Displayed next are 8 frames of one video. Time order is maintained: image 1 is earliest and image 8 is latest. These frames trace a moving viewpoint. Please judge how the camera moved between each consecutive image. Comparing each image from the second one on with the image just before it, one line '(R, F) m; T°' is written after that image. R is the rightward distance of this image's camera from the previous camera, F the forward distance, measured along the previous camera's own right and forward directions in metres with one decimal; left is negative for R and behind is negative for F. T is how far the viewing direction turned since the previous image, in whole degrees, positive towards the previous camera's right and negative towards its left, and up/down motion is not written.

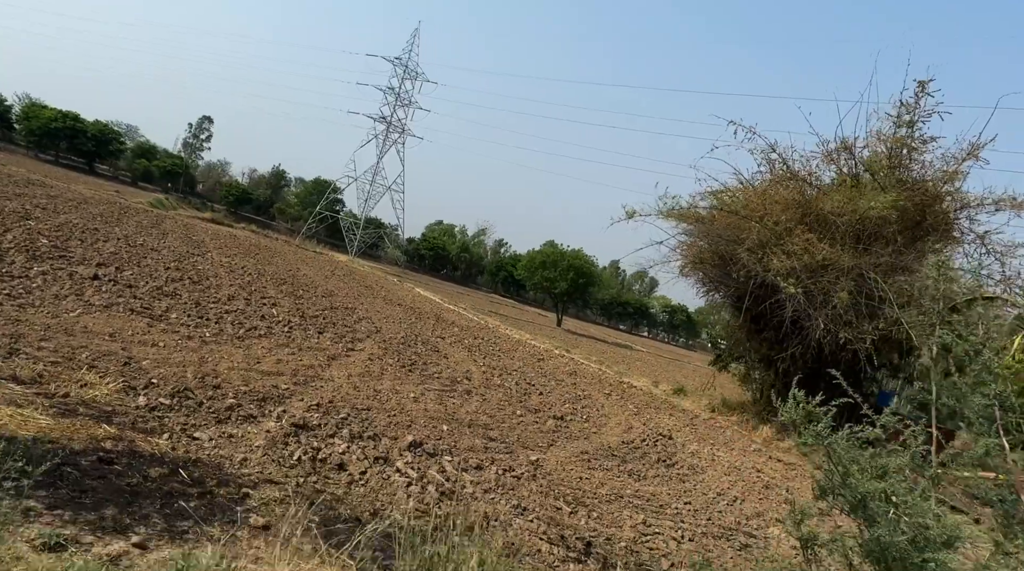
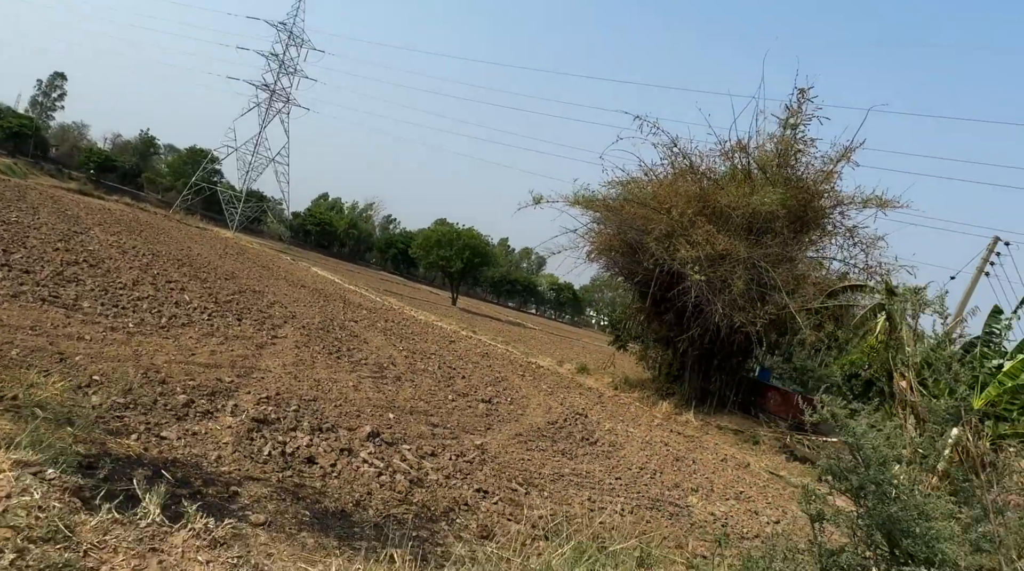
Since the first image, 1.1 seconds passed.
(-0.5, -0.3) m; +8°
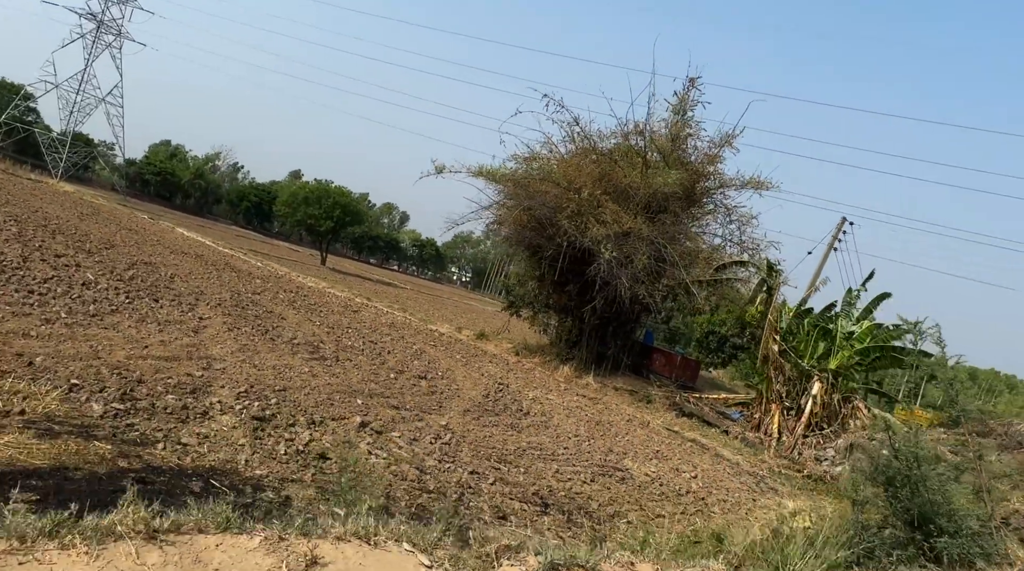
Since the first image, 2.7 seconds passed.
(-1.1, -0.3) m; +11°
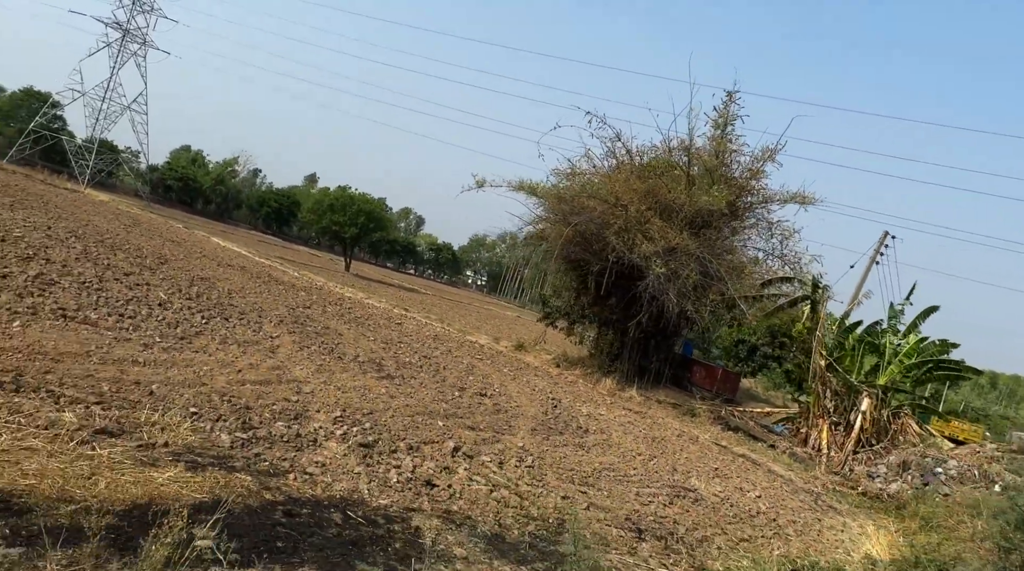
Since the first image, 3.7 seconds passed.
(-0.6, -0.3) m; -1°
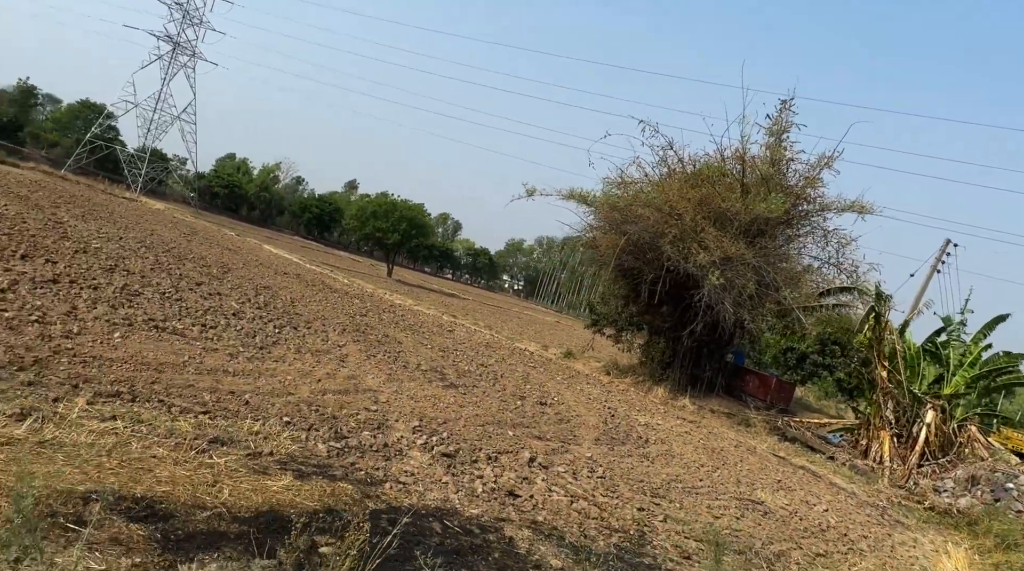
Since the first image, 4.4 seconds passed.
(-0.3, -0.2) m; -3°
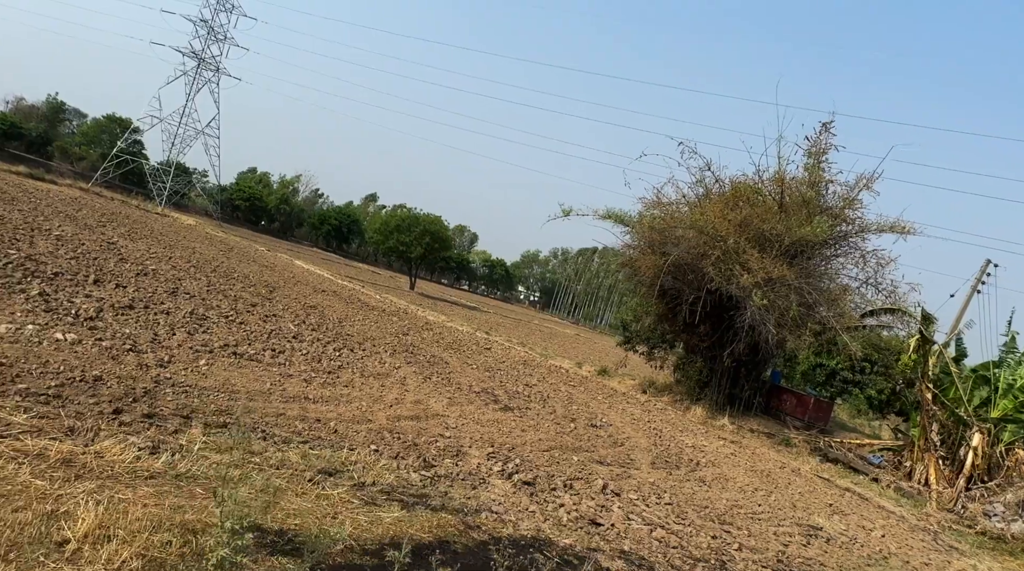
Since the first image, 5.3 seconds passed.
(-0.5, -0.2) m; -1°
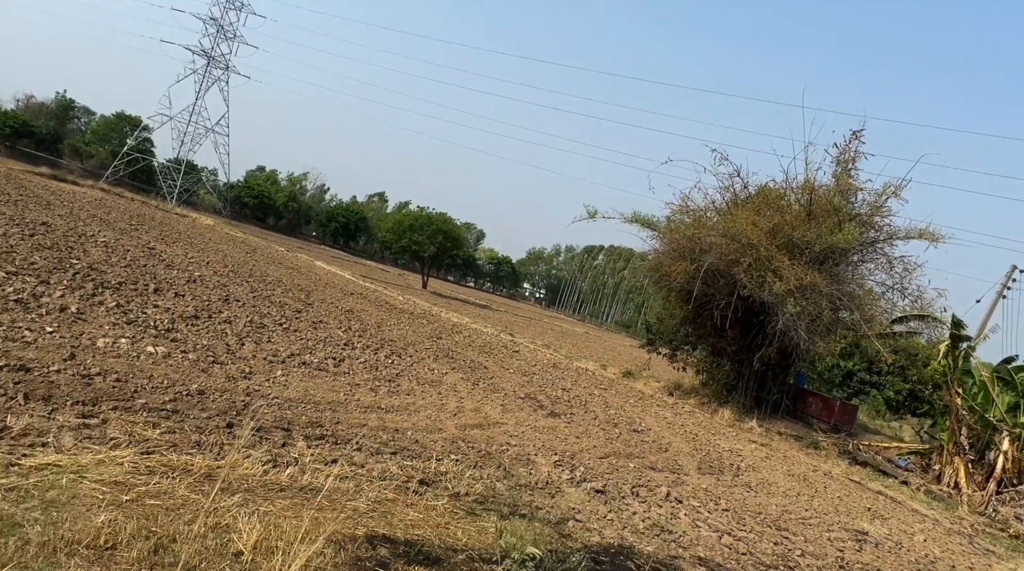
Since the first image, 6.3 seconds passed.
(-0.6, -0.3) m; 0°
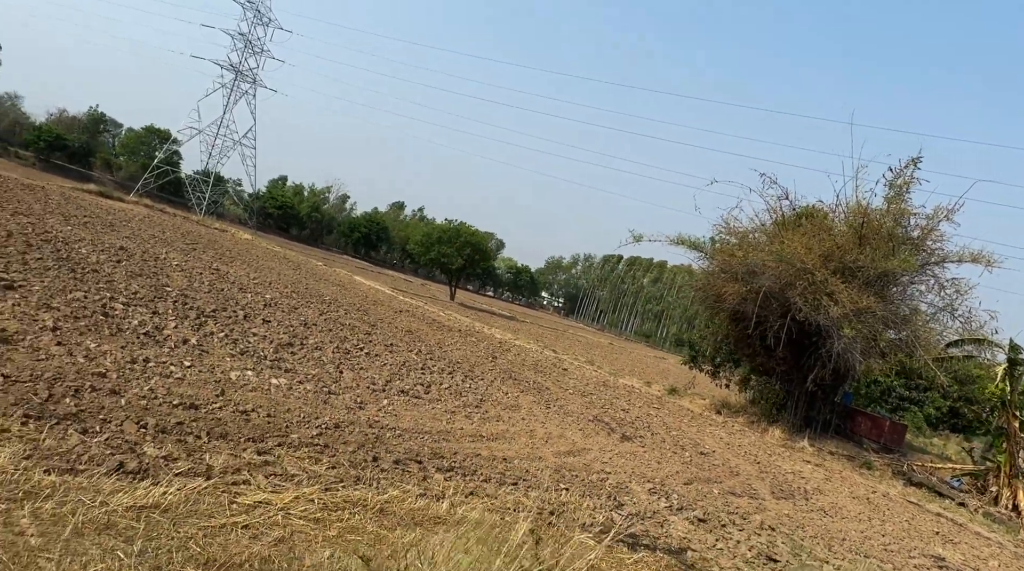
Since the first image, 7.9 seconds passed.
(-0.8, -0.4) m; -1°
